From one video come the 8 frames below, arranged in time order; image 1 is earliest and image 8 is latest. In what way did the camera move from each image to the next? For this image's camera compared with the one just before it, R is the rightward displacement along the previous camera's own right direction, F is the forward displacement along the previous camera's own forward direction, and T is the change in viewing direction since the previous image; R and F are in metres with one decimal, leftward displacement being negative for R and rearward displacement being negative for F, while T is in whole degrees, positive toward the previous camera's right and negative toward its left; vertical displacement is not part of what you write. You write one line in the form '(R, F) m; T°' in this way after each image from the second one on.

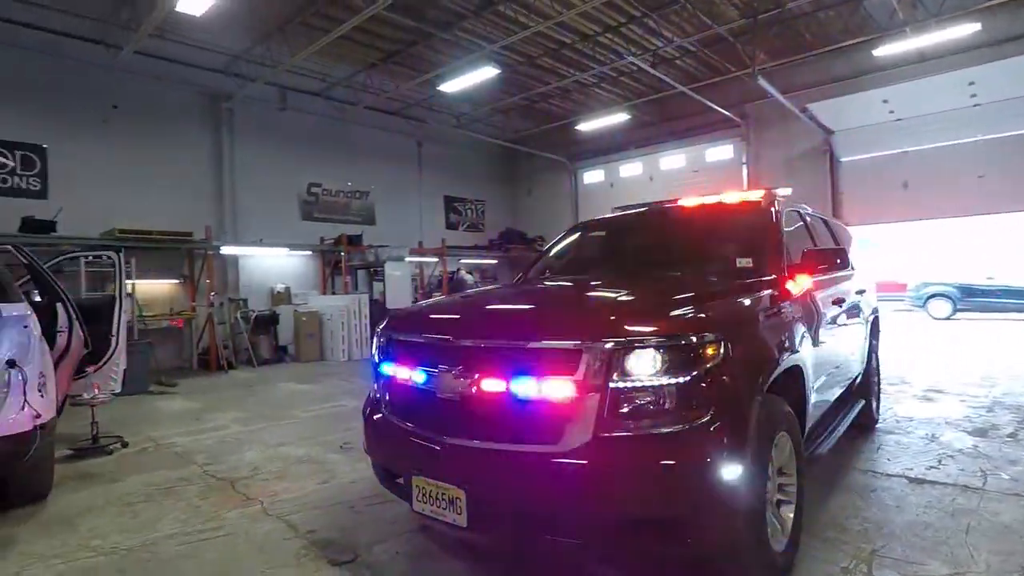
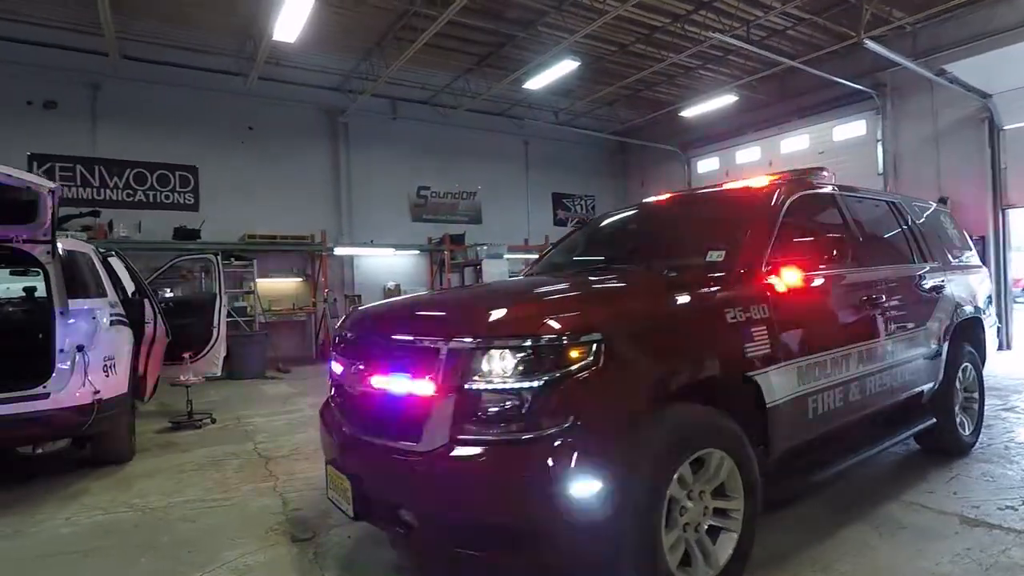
(+1.0, +0.2) m; -15°
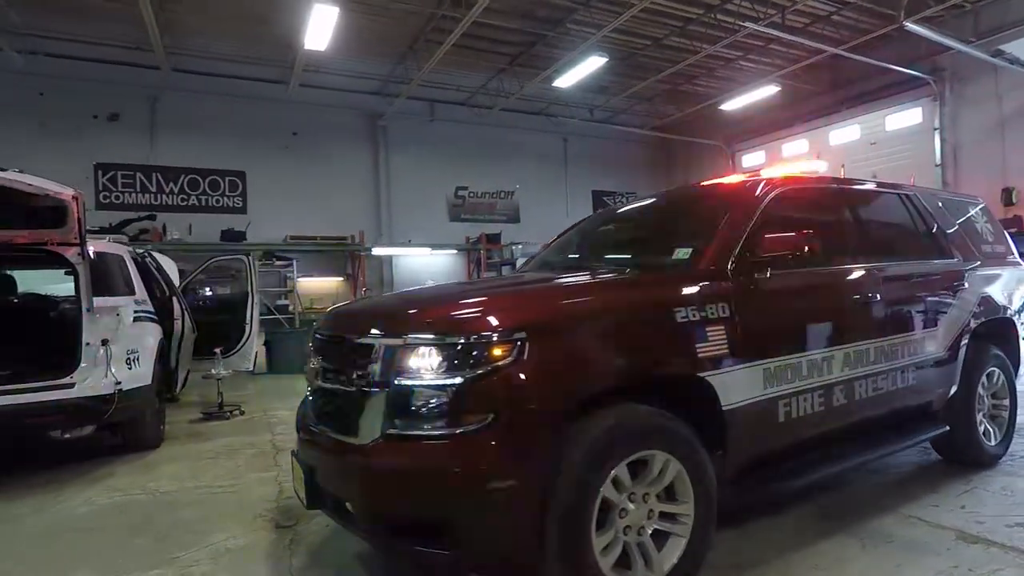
(+0.4, 0.0) m; -6°
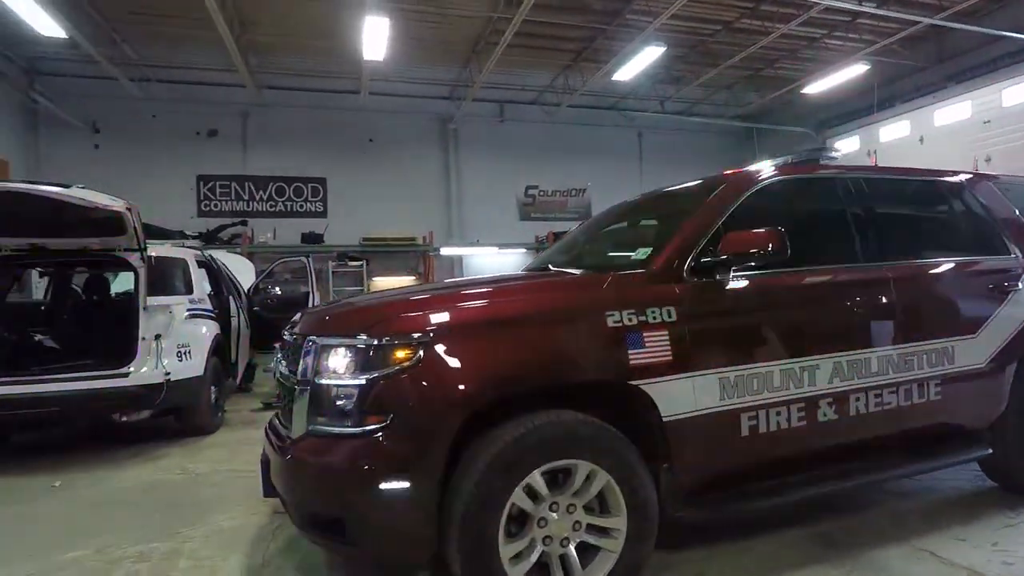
(+0.6, +0.1) m; -10°
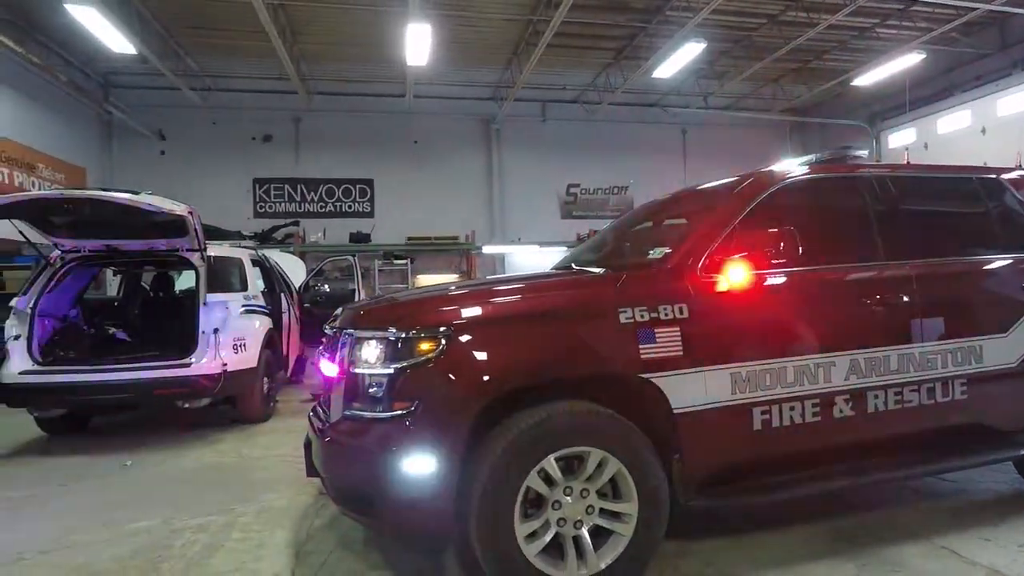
(+0.1, -0.1) m; -5°
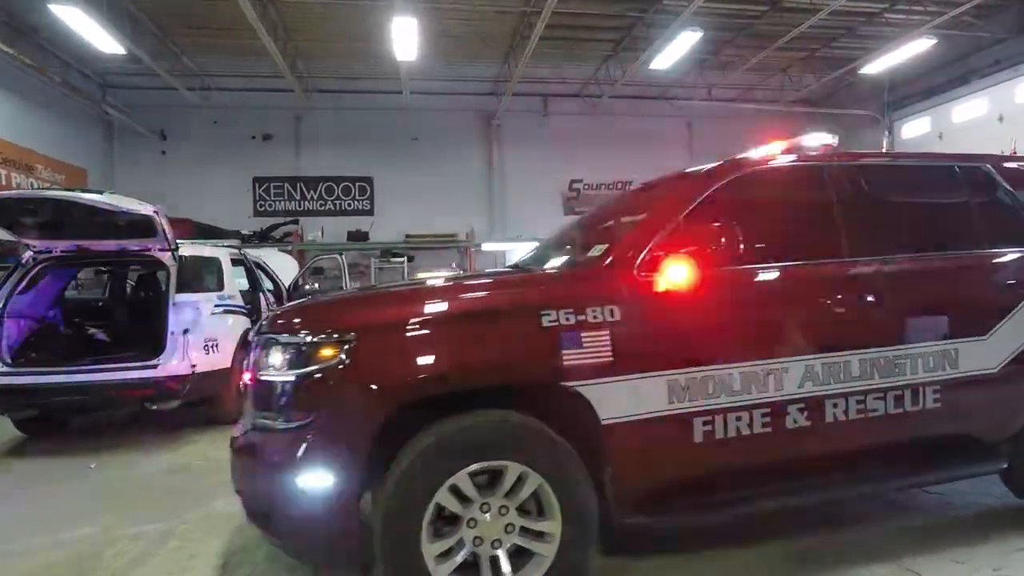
(+0.4, +0.2) m; -2°
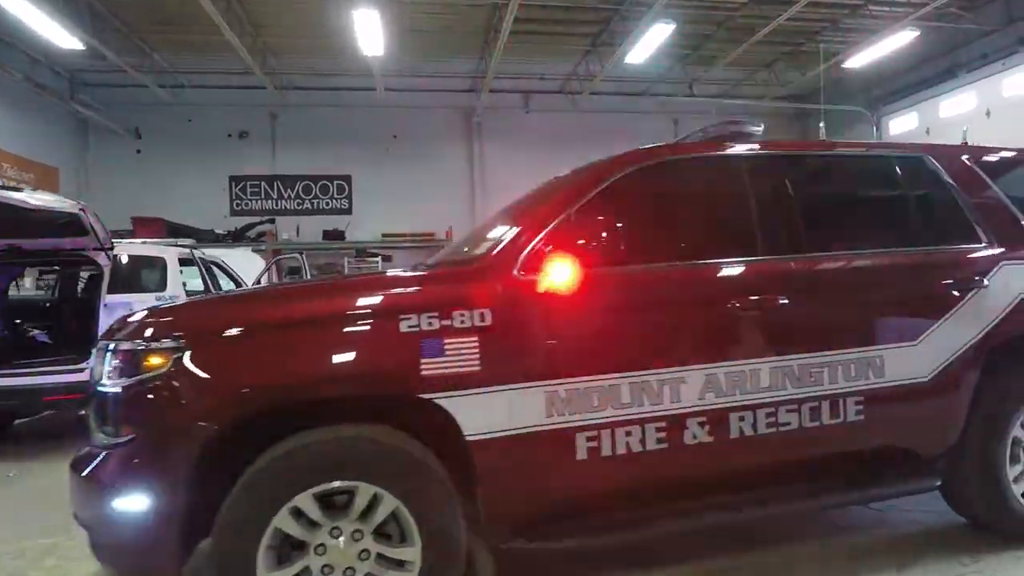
(+0.5, +0.2) m; -1°
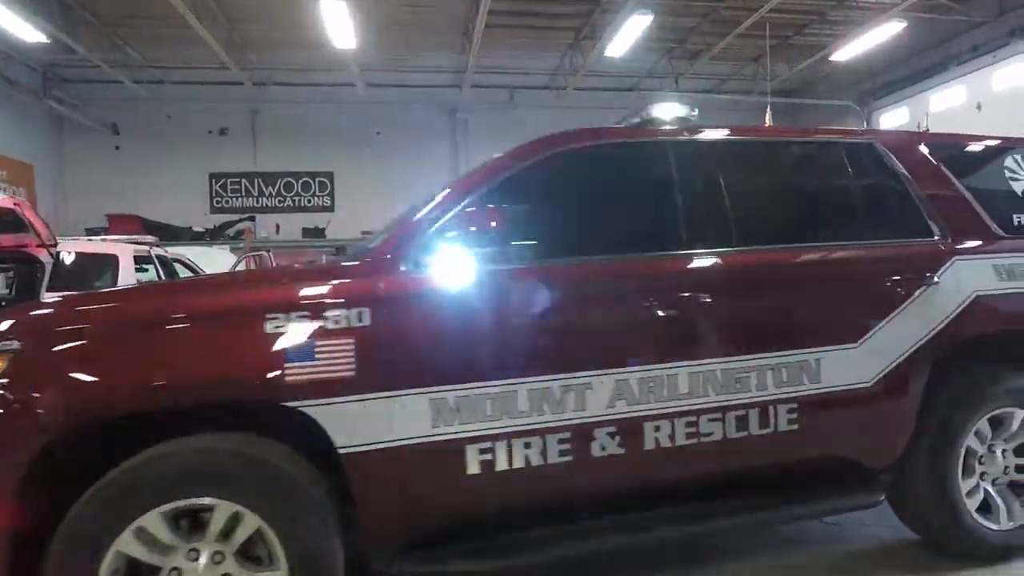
(+0.4, +0.2) m; 0°
